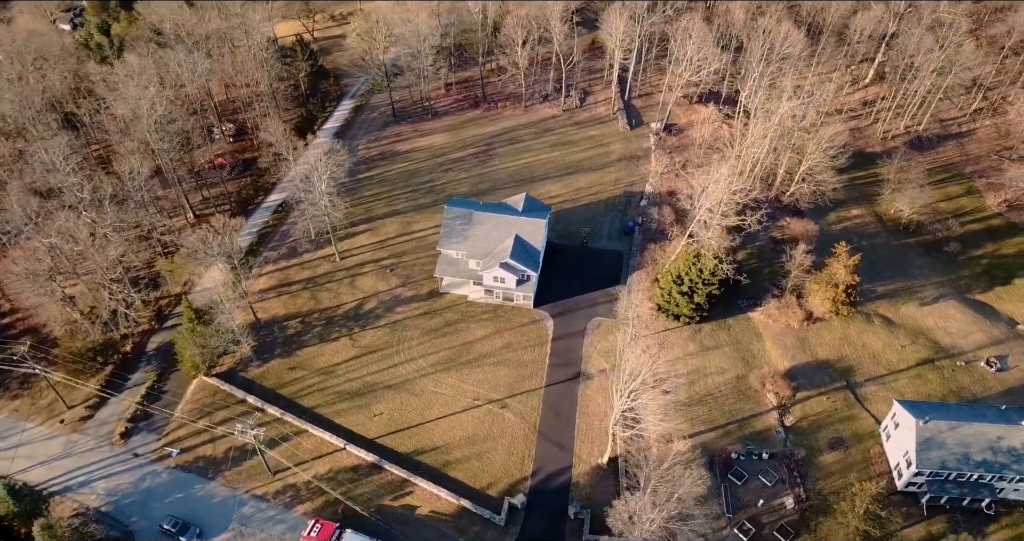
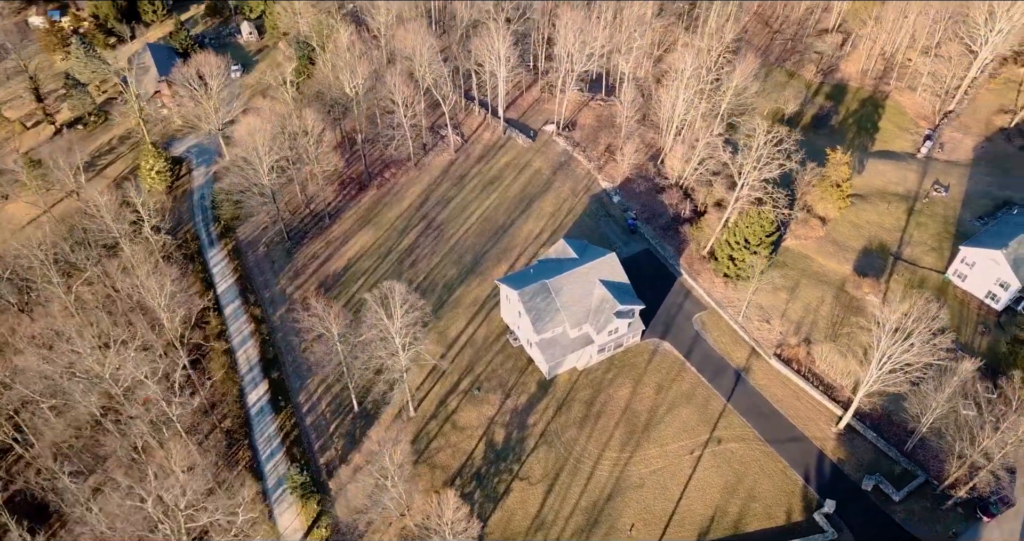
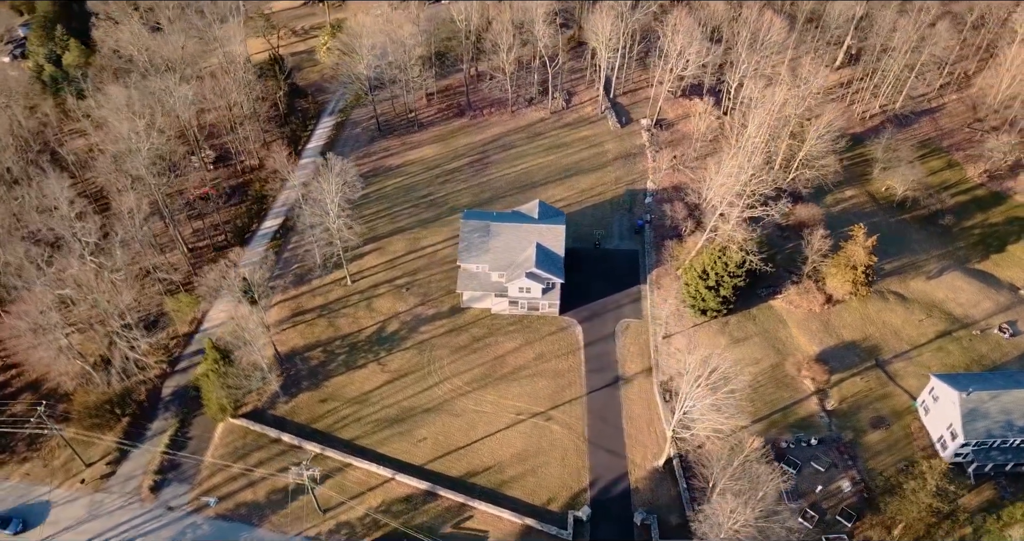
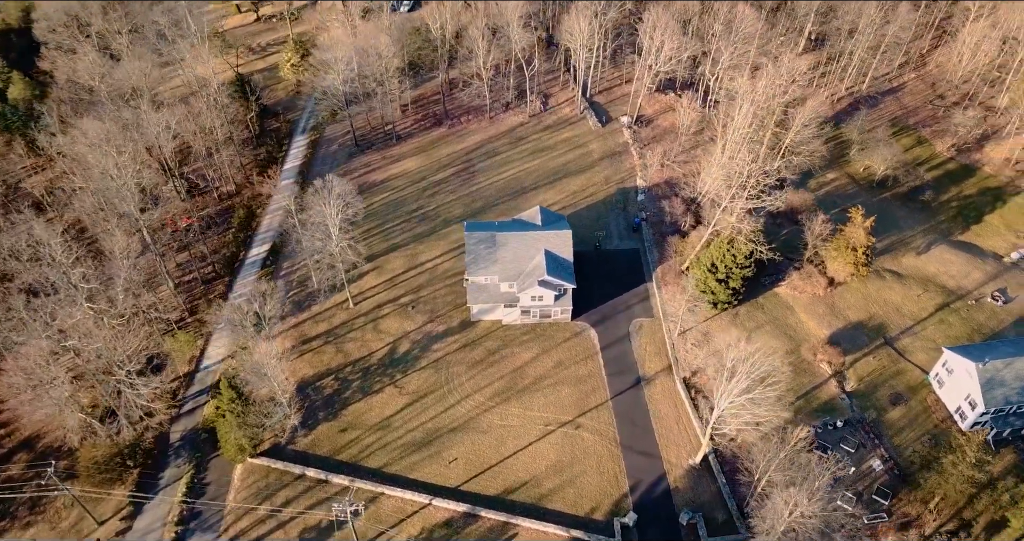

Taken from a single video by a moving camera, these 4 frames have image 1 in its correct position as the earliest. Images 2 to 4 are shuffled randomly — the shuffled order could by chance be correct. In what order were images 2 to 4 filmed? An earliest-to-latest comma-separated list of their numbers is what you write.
3, 4, 2
